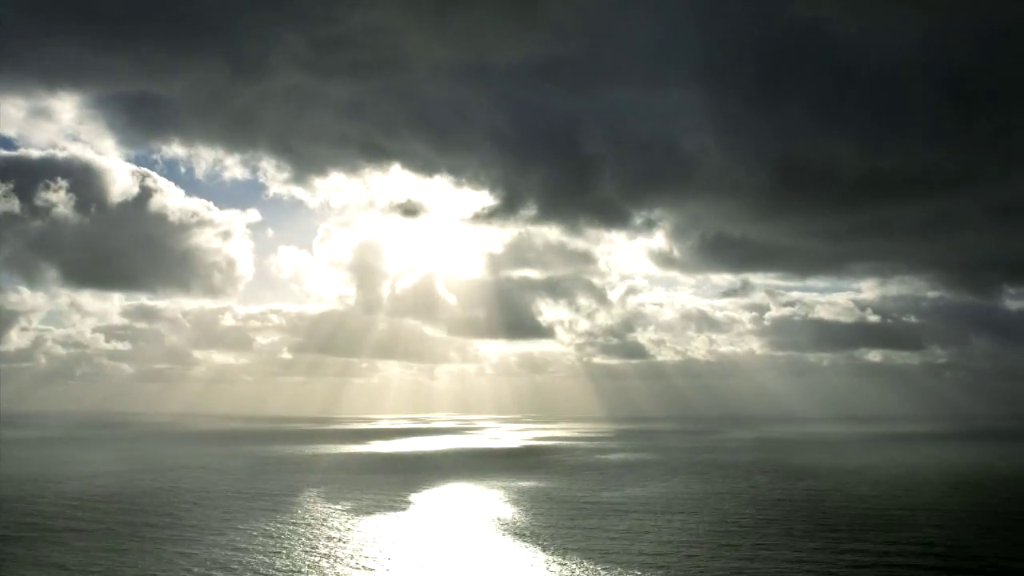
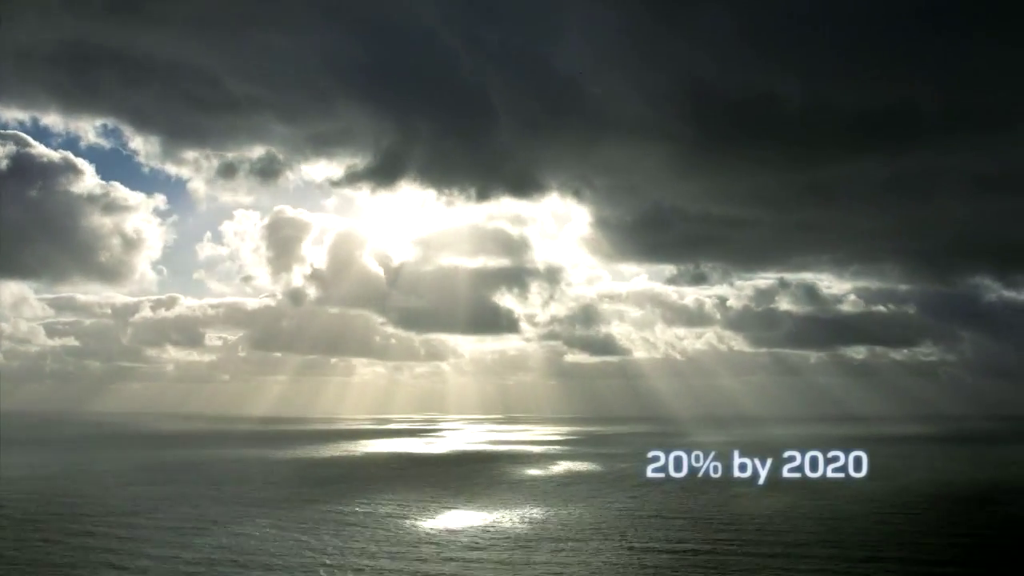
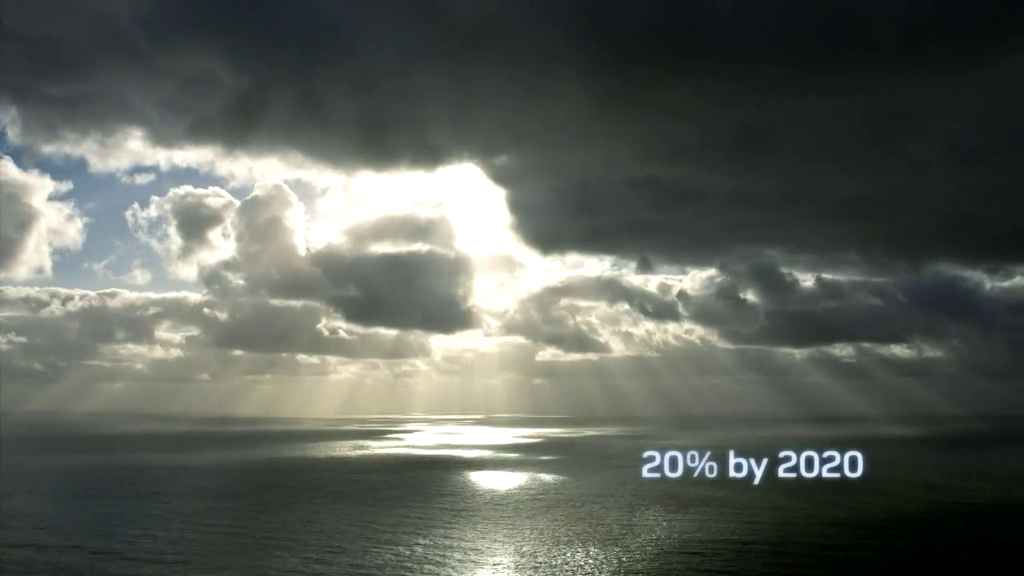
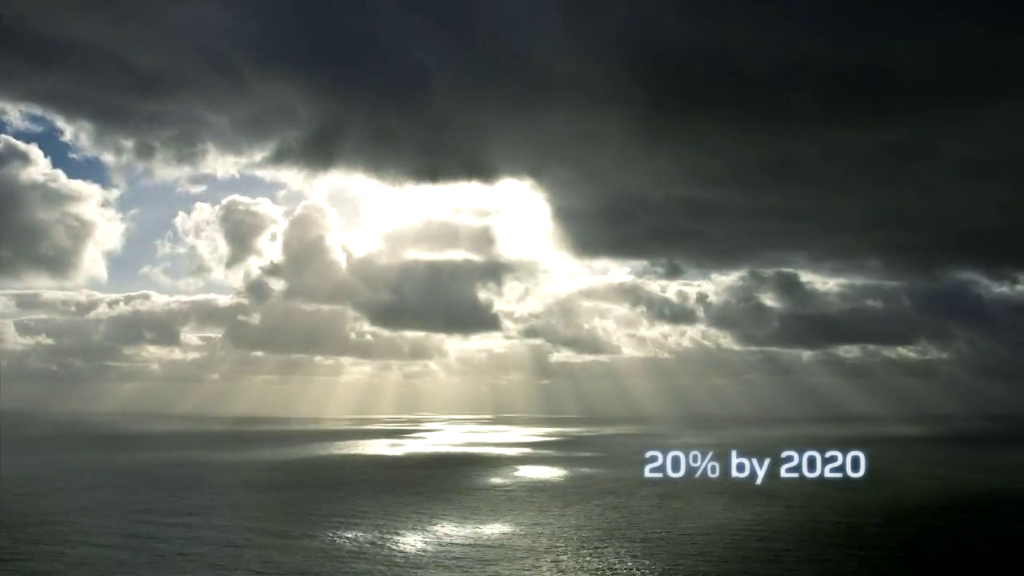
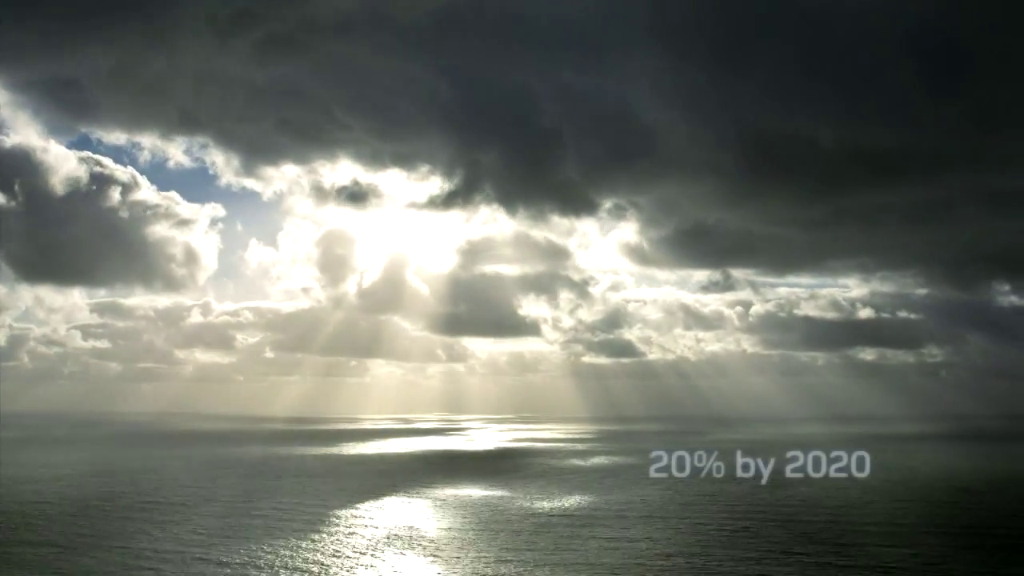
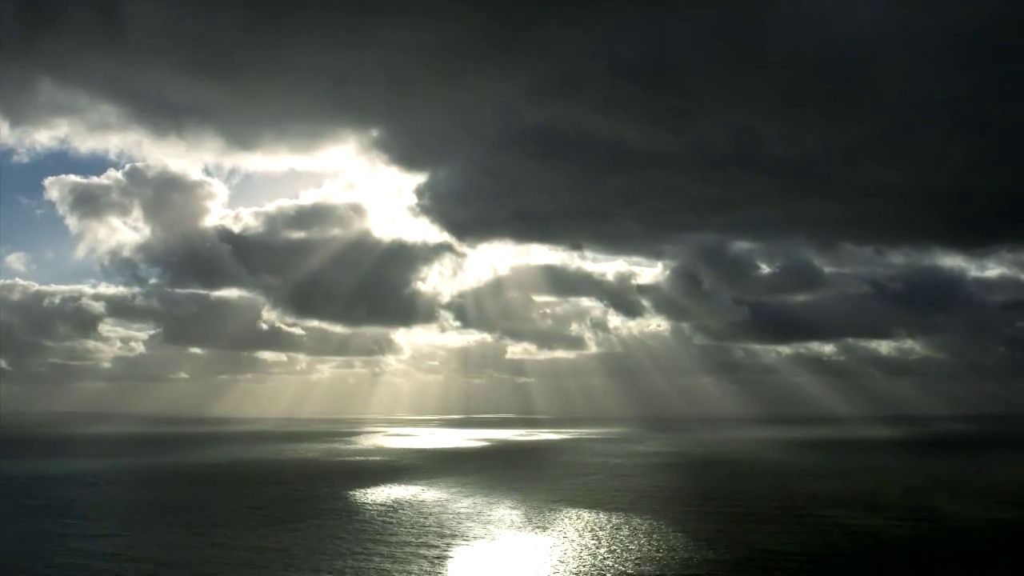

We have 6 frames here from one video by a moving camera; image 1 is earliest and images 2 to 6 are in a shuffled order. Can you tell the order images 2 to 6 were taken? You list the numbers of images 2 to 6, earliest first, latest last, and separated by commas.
5, 2, 4, 3, 6
